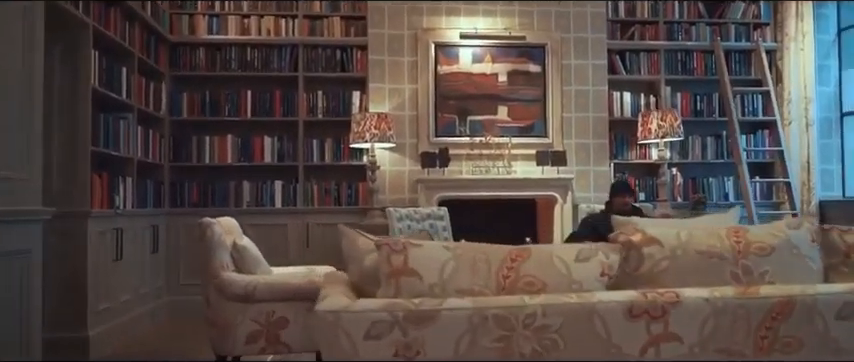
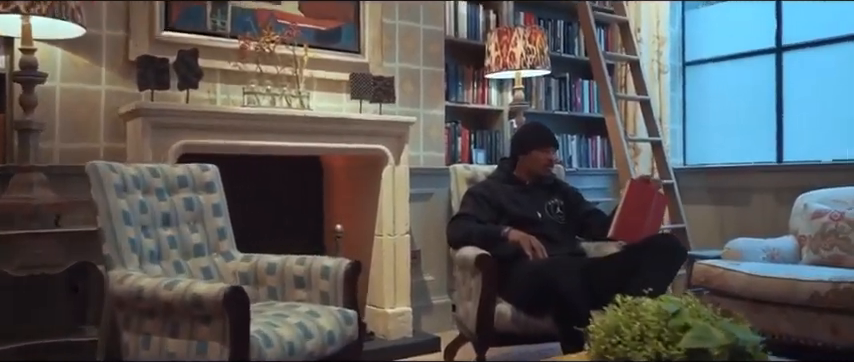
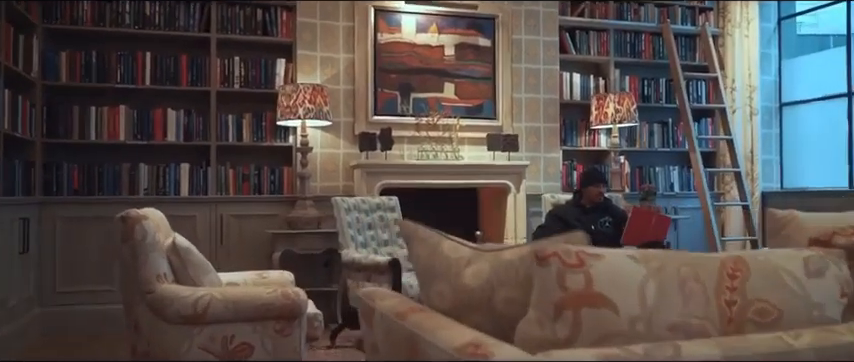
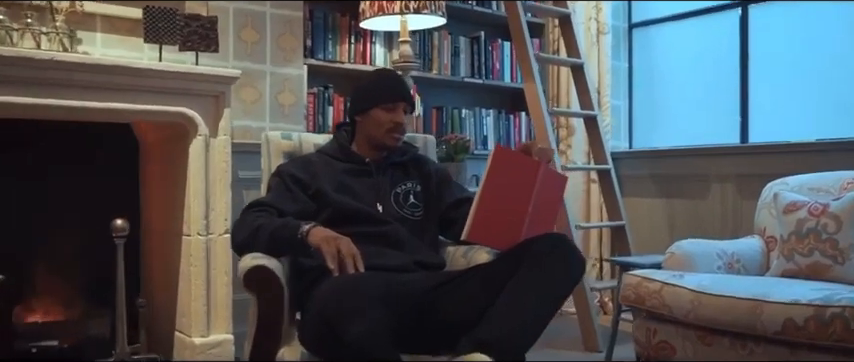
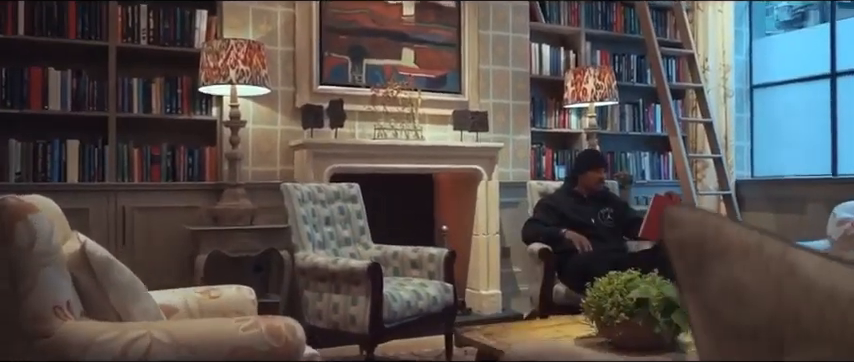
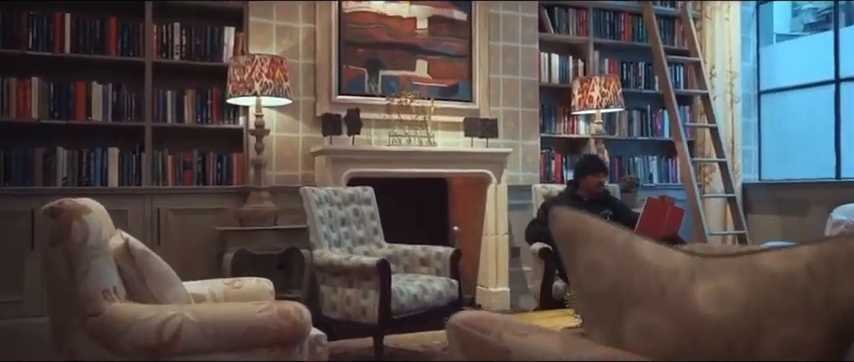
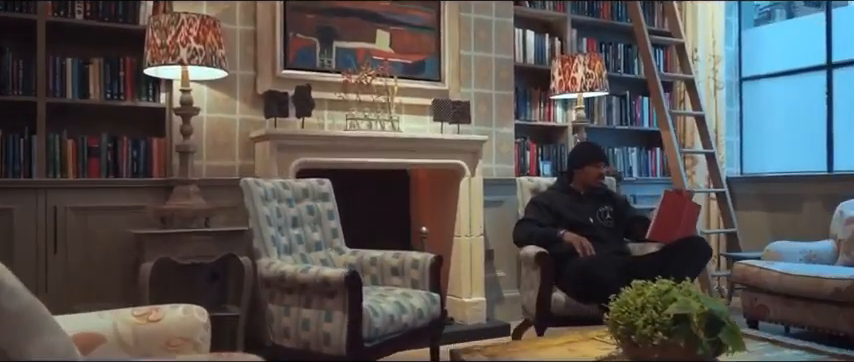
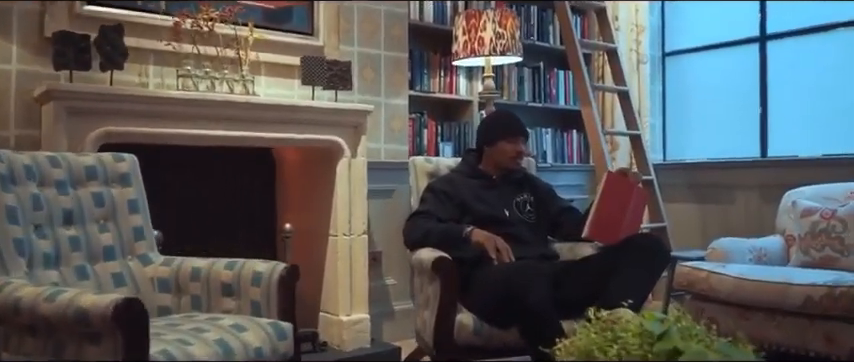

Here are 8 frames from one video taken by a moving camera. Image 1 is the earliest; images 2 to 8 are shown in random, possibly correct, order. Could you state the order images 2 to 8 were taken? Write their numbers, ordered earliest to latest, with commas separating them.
3, 6, 5, 7, 2, 8, 4
